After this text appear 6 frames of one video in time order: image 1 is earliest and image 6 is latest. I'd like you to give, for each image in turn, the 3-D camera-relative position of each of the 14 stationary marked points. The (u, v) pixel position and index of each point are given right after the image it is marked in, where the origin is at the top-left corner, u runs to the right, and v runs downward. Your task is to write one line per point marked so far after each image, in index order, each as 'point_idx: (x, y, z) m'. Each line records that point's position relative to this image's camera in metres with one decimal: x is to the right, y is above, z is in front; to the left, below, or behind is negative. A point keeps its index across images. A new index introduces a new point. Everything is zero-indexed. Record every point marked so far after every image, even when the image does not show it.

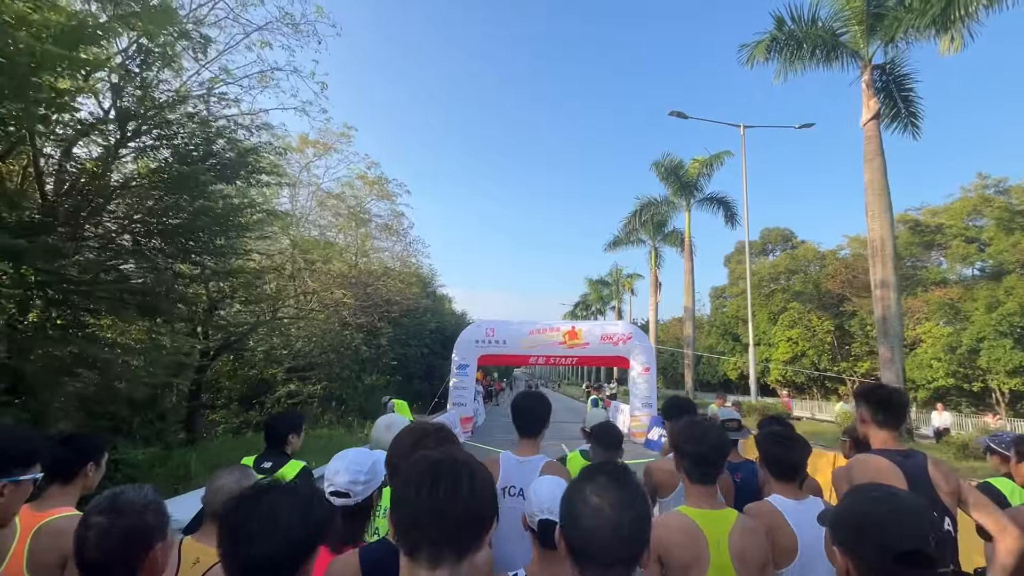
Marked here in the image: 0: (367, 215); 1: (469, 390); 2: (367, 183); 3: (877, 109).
0: (-5.6, +2.8, +18.6) m
1: (-1.5, -3.5, +16.5) m
2: (-5.7, +4.0, +18.8) m
3: (+8.8, +4.3, +11.7) m
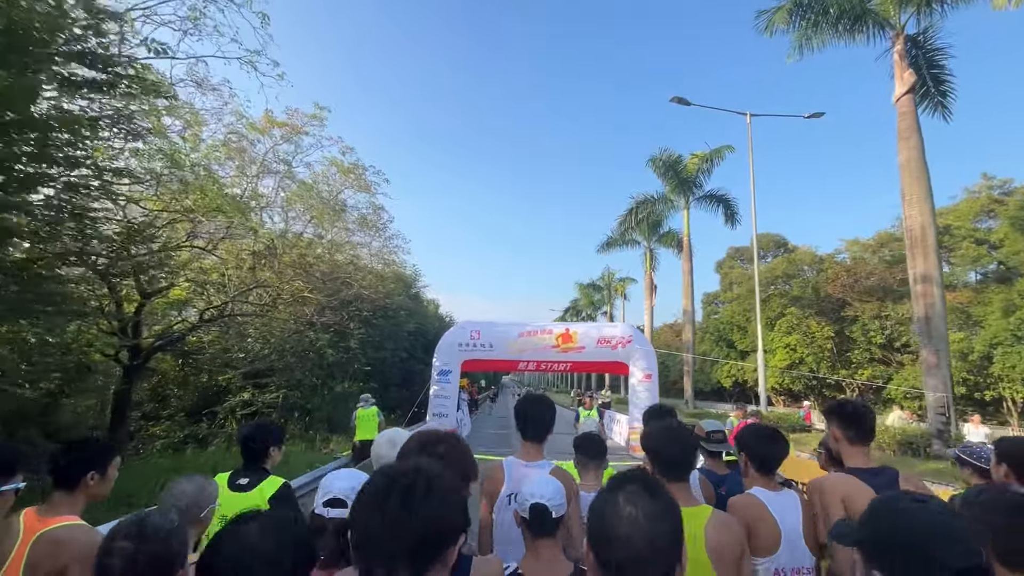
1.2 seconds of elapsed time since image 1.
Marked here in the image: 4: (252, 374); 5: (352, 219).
0: (-6.0, +2.9, +16.9) m
1: (-1.9, -3.4, +14.8) m
2: (-6.1, +4.1, +17.1) m
3: (+8.6, +4.4, +10.4) m
4: (-7.6, -2.5, +14.1) m
5: (-6.1, +2.5, +18.0) m
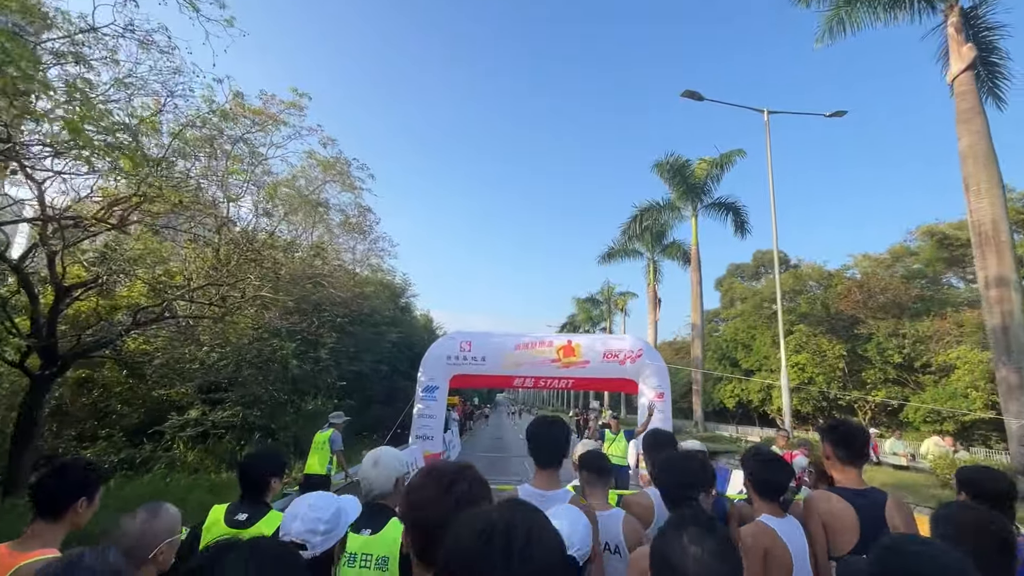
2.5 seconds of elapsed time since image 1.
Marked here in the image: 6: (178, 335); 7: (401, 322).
0: (-6.1, +2.7, +15.4) m
1: (-2.0, -3.5, +13.1) m
2: (-6.2, +3.9, +15.6) m
3: (+8.5, +4.3, +9.0) m
4: (-7.8, -2.5, +12.3) m
5: (-6.3, +2.3, +16.4) m
6: (-7.3, -1.1, +10.7) m
7: (-4.4, -1.4, +19.5) m
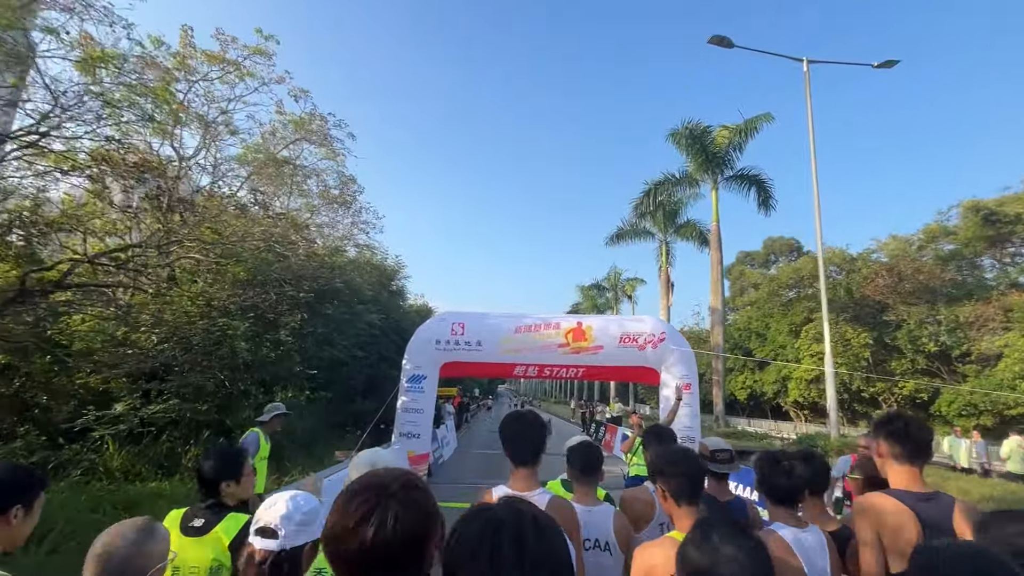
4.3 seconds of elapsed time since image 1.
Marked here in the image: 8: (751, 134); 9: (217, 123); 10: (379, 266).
0: (-6.1, +3.4, +13.4) m
1: (-2.0, -2.9, +11.2) m
2: (-6.2, +4.6, +13.6) m
3: (+8.5, +4.8, +6.9) m
4: (-7.8, -1.9, +10.5) m
5: (-6.2, +3.0, +14.4) m
6: (-7.3, -0.5, +8.8) m
7: (-4.4, -0.6, +17.5) m
8: (+9.5, +6.1, +19.2) m
9: (-7.5, +4.2, +12.4) m
10: (-5.0, +0.8, +18.4) m
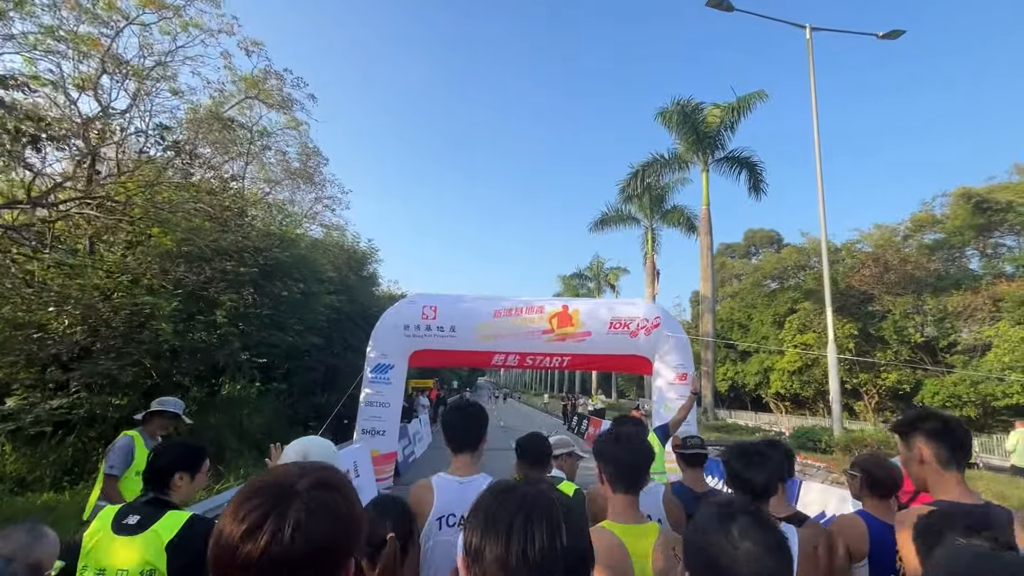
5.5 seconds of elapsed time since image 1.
0: (-6.6, +3.9, +11.9) m
1: (-2.5, -2.5, +9.9) m
2: (-6.7, +5.1, +12.0) m
3: (+8.3, +5.1, +6.0) m
4: (-8.2, -1.4, +9.0) m
5: (-6.8, +3.6, +12.9) m
6: (-7.6, -0.1, +7.3) m
7: (-5.1, -0.1, +16.2) m
8: (+8.7, +6.6, +18.3) m
9: (-8.0, +4.7, +10.8) m
10: (-5.7, +1.4, +17.0) m
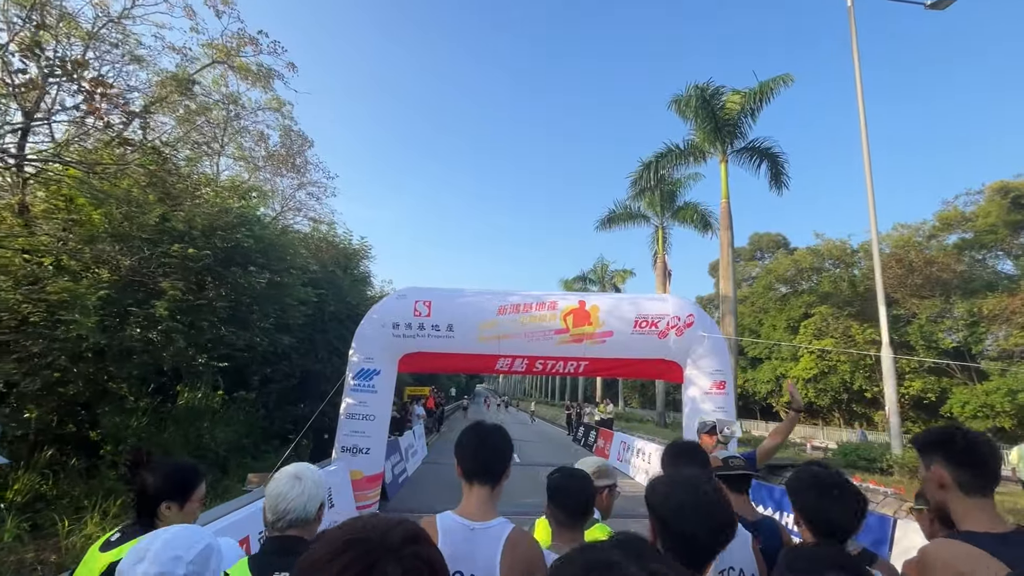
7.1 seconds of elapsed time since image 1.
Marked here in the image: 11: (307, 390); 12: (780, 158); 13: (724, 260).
0: (-6.5, +4.0, +10.4) m
1: (-2.4, -2.3, +8.4) m
2: (-6.5, +5.3, +10.6) m
3: (+8.4, +5.3, +4.6) m
4: (-8.0, -1.2, +7.4) m
5: (-6.6, +3.7, +11.5) m
6: (-7.5, +0.1, +5.8) m
7: (-5.0, 0.0, +14.7) m
8: (+8.9, +6.6, +16.9) m
9: (-7.8, +4.9, +9.4) m
10: (-5.6, +1.5, +15.5) m
11: (-5.5, -2.8, +13.2) m
12: (+10.1, +4.9, +18.4) m
13: (+7.6, +1.0, +17.4) m
